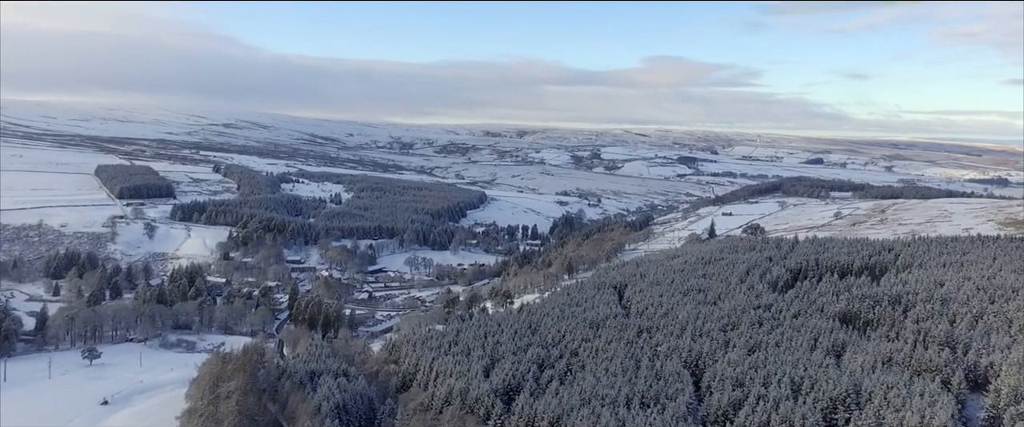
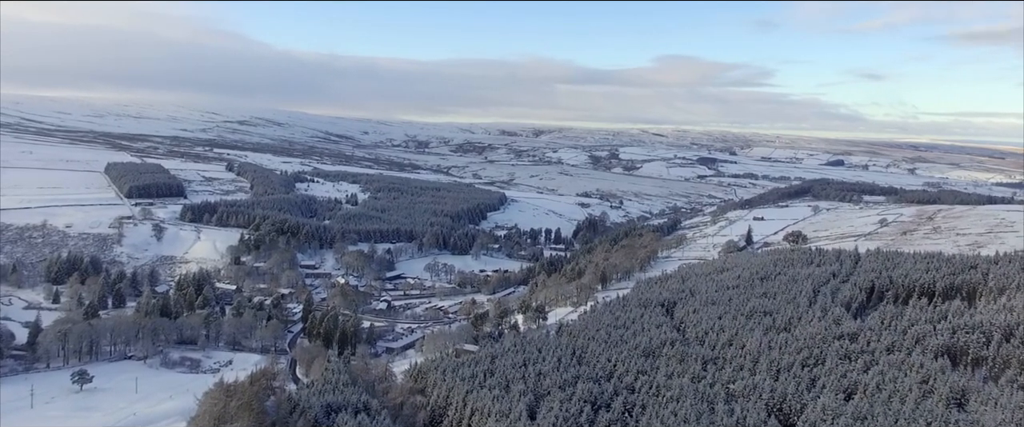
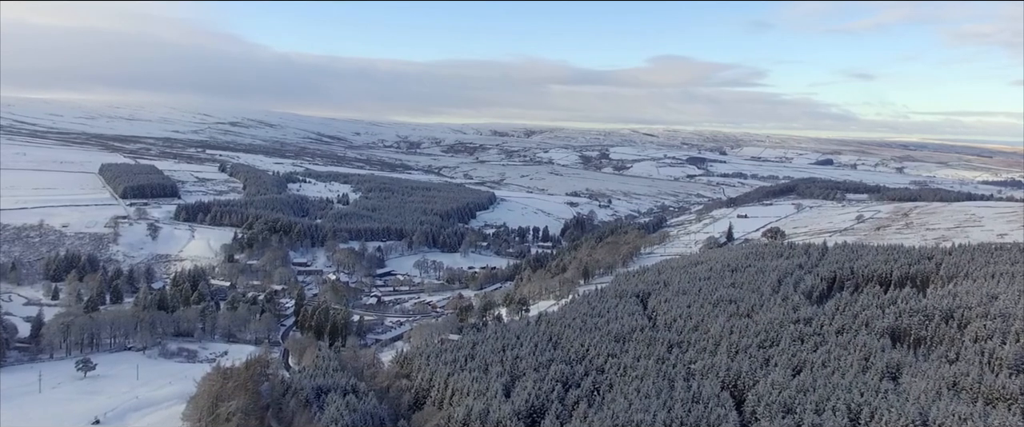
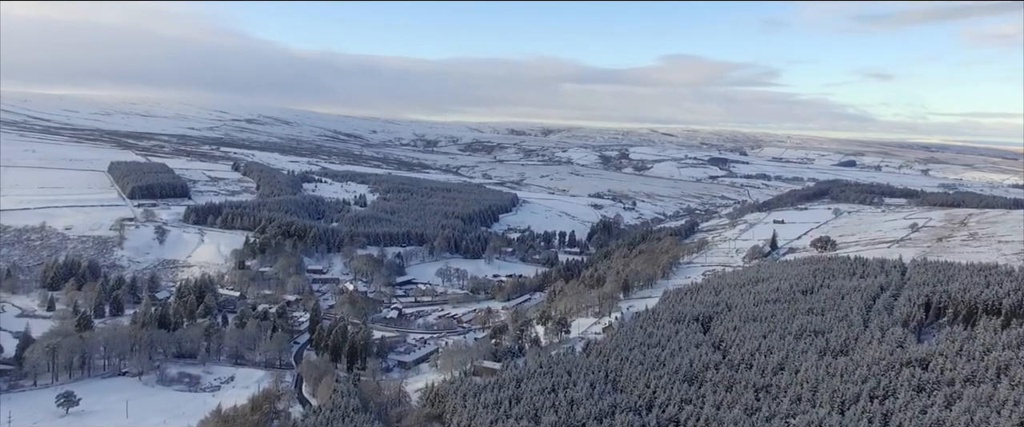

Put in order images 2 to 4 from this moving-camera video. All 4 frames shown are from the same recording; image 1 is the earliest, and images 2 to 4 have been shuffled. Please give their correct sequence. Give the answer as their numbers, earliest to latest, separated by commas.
3, 2, 4
